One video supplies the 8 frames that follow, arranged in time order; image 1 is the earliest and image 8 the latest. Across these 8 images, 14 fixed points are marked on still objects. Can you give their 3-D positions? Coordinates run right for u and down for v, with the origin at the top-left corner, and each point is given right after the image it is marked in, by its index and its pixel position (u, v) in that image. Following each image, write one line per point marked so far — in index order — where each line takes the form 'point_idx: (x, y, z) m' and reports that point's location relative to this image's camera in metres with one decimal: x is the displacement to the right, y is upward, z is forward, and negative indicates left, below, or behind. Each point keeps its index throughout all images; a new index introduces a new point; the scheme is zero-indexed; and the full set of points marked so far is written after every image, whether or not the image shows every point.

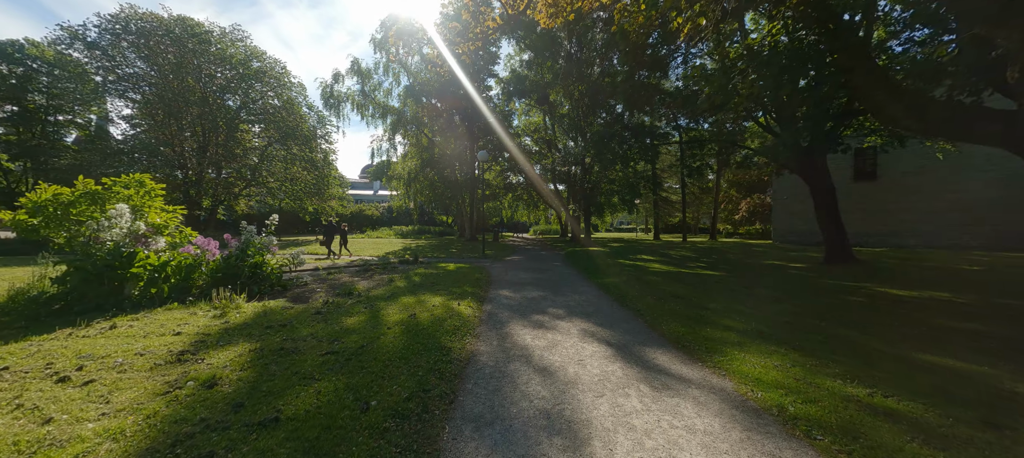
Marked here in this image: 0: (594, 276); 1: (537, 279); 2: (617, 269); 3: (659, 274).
0: (+2.1, -1.3, +9.1) m
1: (+0.6, -1.3, +8.5) m
2: (+3.1, -1.2, +10.4) m
3: (+3.8, -1.2, +9.3) m
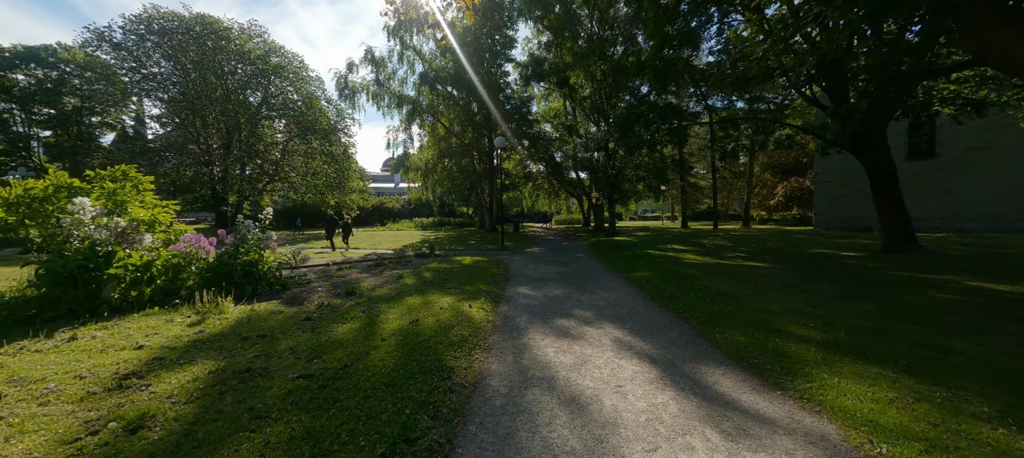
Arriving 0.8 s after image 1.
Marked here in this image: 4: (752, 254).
0: (+2.5, -1.0, +8.2) m
1: (+1.0, -1.0, +7.7) m
2: (+3.6, -0.9, +9.5) m
3: (+4.2, -0.9, +8.3) m
4: (+8.0, -0.8, +11.9) m
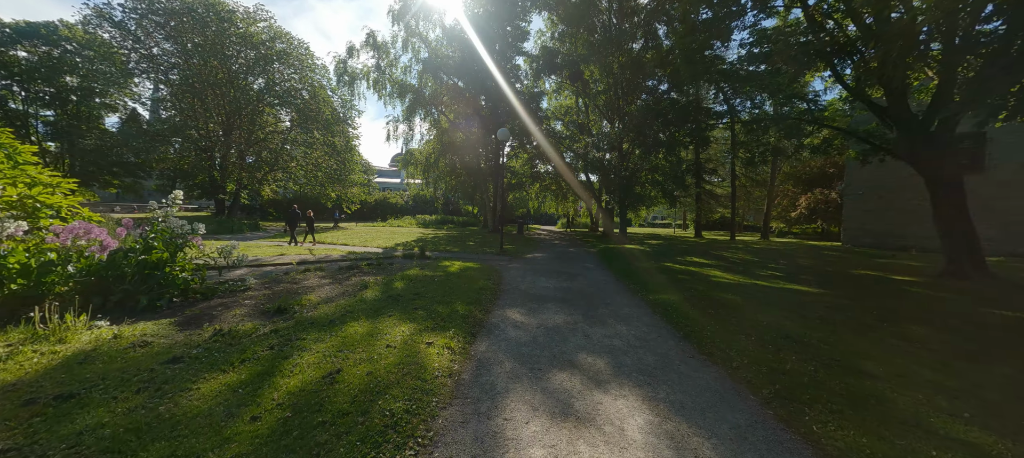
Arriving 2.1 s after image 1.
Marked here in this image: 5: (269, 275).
0: (+2.4, -1.2, +6.7) m
1: (+0.9, -1.1, +6.3) m
2: (+3.5, -1.2, +8.0) m
3: (+4.1, -1.2, +6.8) m
4: (+8.0, -1.3, +10.3) m
5: (-4.7, -0.9, +6.8) m
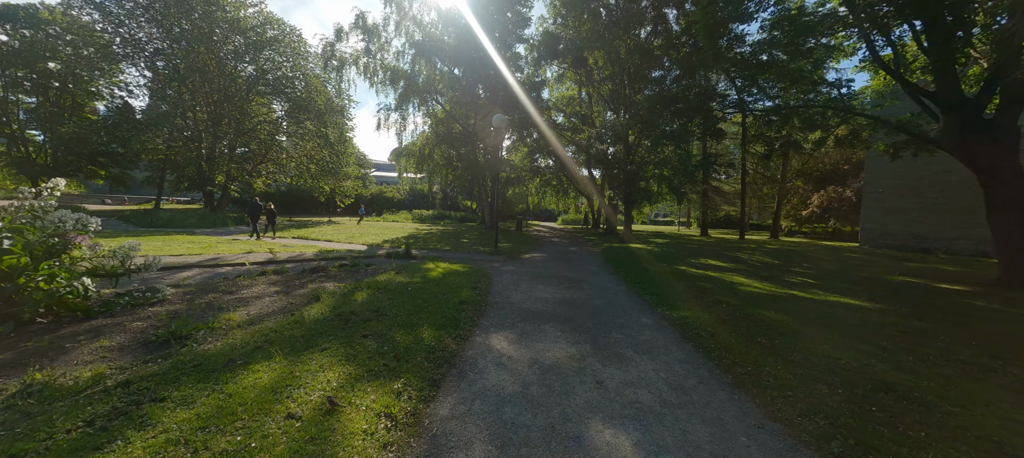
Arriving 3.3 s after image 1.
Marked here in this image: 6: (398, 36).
0: (+2.2, -1.2, +5.5) m
1: (+0.7, -1.1, +5.1) m
2: (+3.4, -1.2, +6.8) m
3: (+4.0, -1.2, +5.6) m
4: (+7.8, -1.3, +9.1) m
5: (-4.8, -0.8, +5.6) m
6: (-6.4, +10.8, +19.8) m
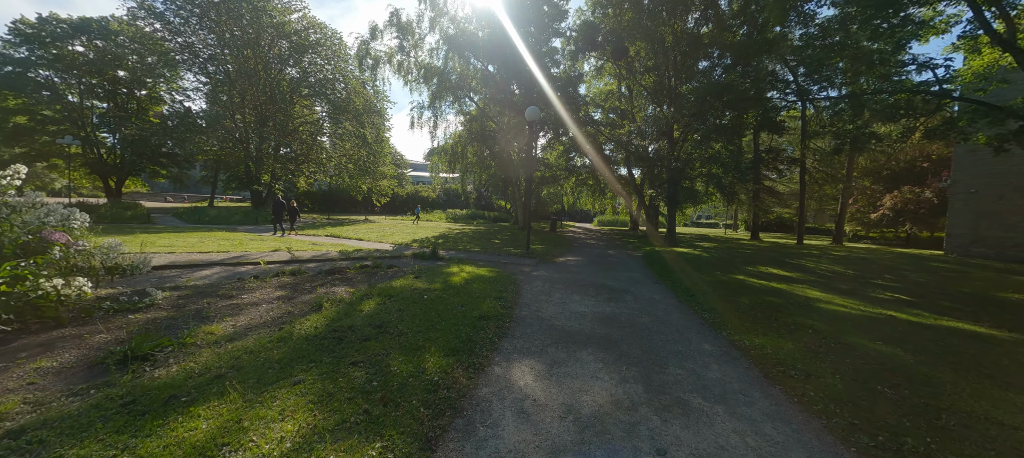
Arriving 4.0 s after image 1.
0: (+2.6, -1.3, +4.5) m
1: (+1.1, -1.2, +4.3) m
2: (+3.9, -1.2, +5.7) m
3: (+4.4, -1.3, +4.5) m
4: (+8.5, -1.4, +7.5) m
5: (-4.4, -0.8, +5.3) m
6: (-4.5, +10.9, +19.5) m
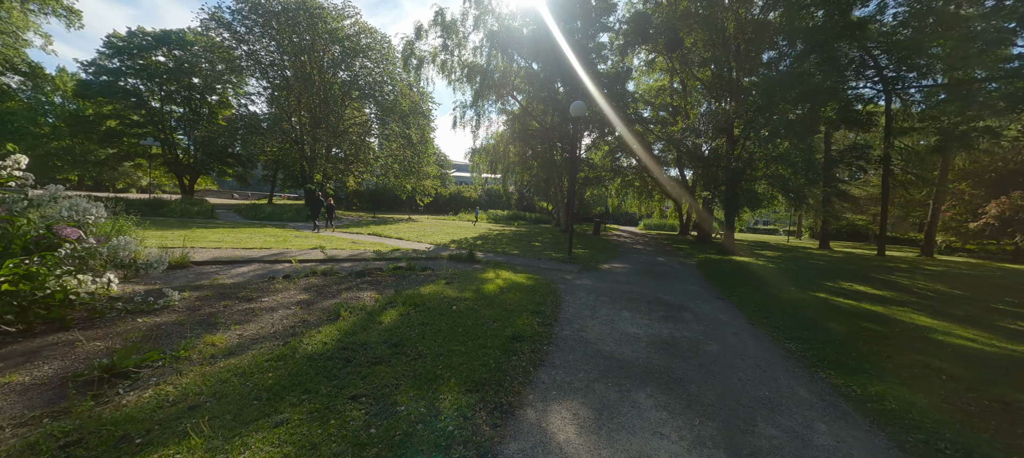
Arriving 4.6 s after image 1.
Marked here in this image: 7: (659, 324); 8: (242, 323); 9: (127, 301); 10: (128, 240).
0: (+3.0, -1.4, +3.6) m
1: (+1.5, -1.2, +3.5) m
2: (+4.4, -1.4, +4.6) m
3: (+4.8, -1.4, +3.3) m
4: (+9.2, -1.7, +5.9) m
5: (-3.8, -0.8, +5.1) m
6: (-2.0, +10.9, +19.3) m
7: (+1.9, -1.2, +4.5) m
8: (-2.5, -0.9, +3.3) m
9: (-3.7, -0.7, +3.4) m
10: (-3.9, -0.1, +3.7) m
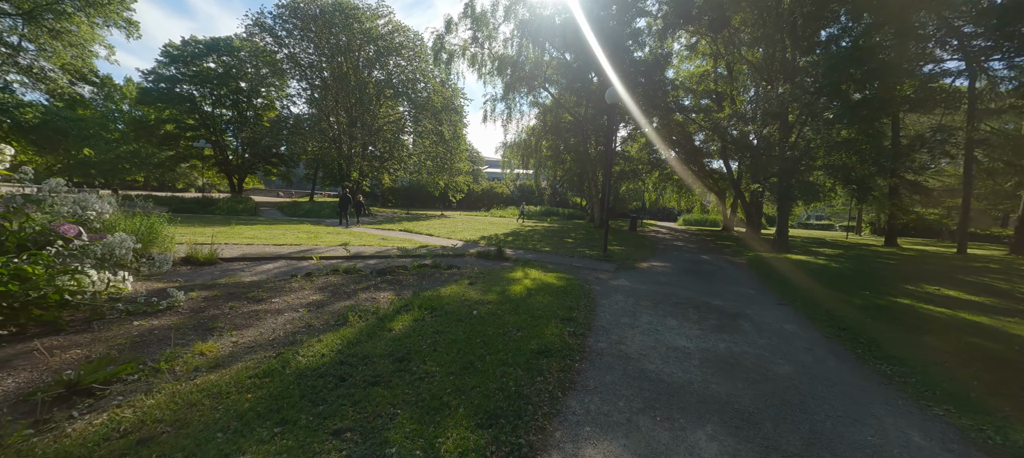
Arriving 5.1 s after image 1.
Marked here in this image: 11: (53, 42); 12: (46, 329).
0: (+3.3, -1.3, +2.8) m
1: (+1.7, -1.2, +2.9) m
2: (+4.7, -1.3, +3.7) m
3: (+4.9, -1.4, +2.4) m
4: (+9.6, -1.6, +4.6) m
5: (-3.4, -0.7, +5.0) m
6: (-0.4, +11.1, +18.8) m
7: (+2.2, -1.1, +3.8) m
8: (-2.3, -0.8, +3.0) m
9: (-3.5, -0.7, +3.2) m
10: (-3.6, -0.1, +3.5) m
11: (-21.2, +8.7, +16.4) m
12: (-3.6, -0.8, +2.7) m
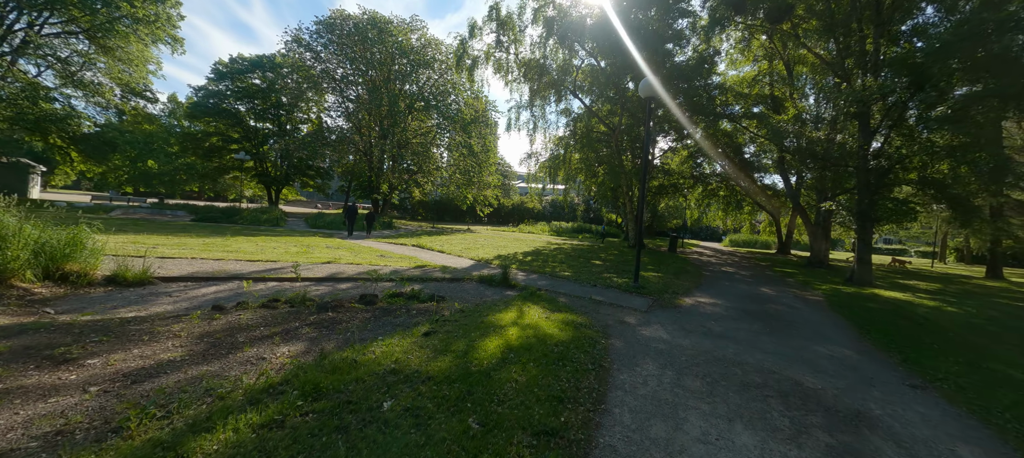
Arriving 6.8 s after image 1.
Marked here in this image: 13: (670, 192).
0: (+2.8, -1.6, +0.9) m
1: (+1.2, -1.4, +1.1) m
2: (+4.3, -1.6, +1.6) m
3: (+4.4, -1.6, +0.3) m
4: (+9.3, -2.0, +2.0) m
5: (-3.7, -0.9, +3.7) m
6: (+1.0, +10.2, +17.6) m
7: (+1.8, -1.4, +1.9) m
8: (-2.7, -1.0, +1.6) m
9: (-3.9, -0.8, +2.0) m
10: (-4.0, -0.2, +2.3) m
11: (-20.0, +8.4, +17.2) m
12: (-4.0, -0.8, +1.5) m
13: (+8.9, +2.1, +19.7) m
